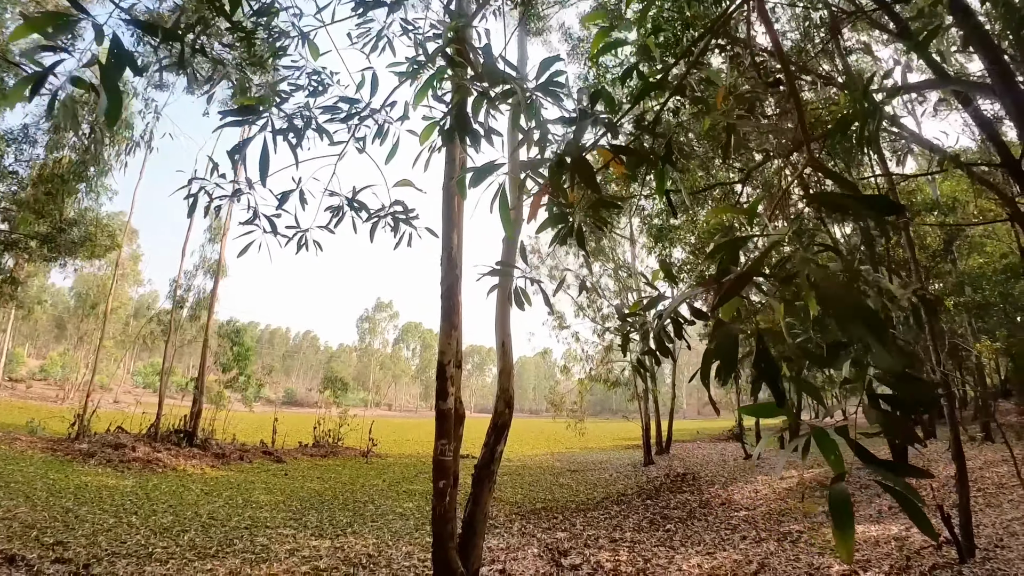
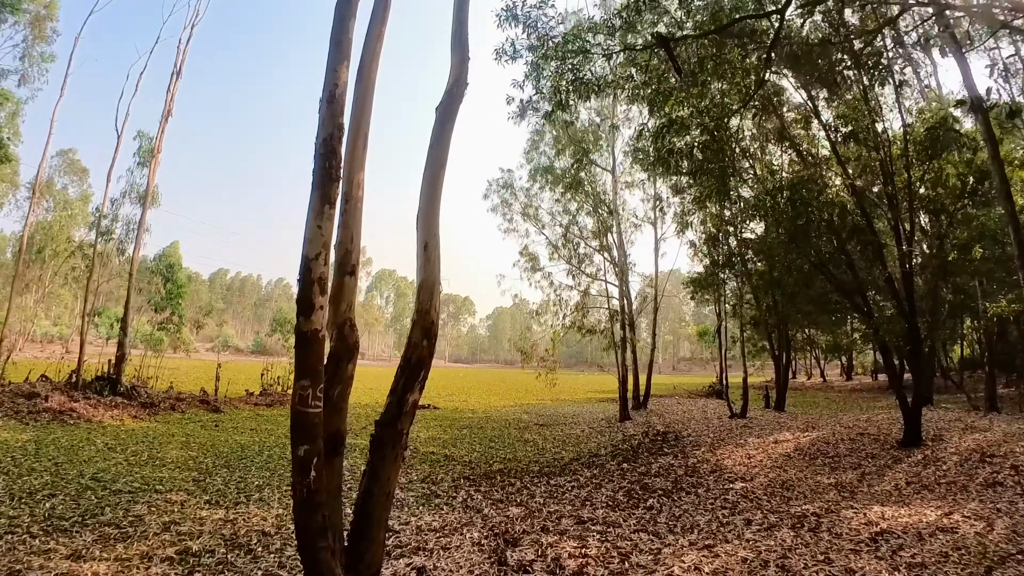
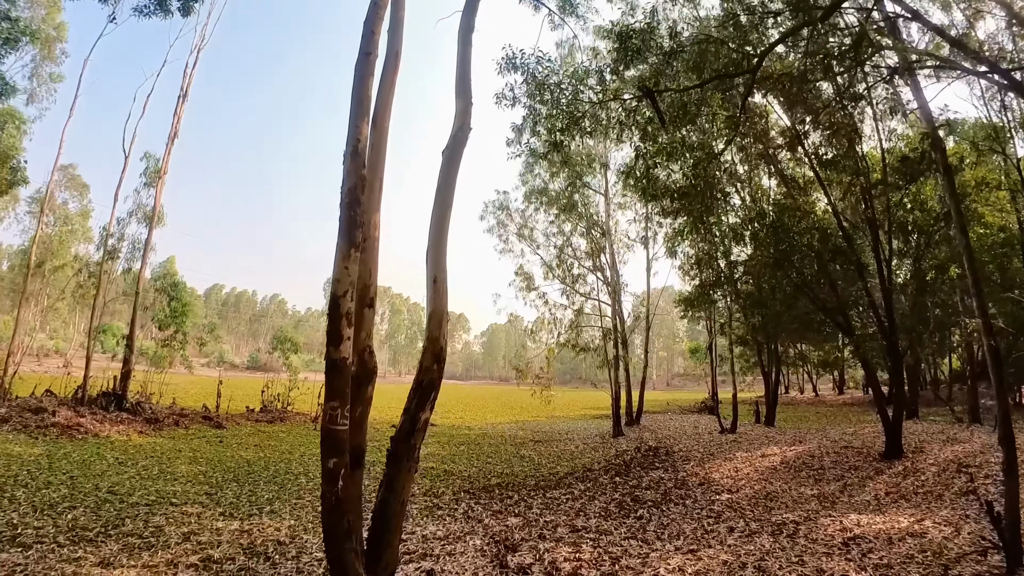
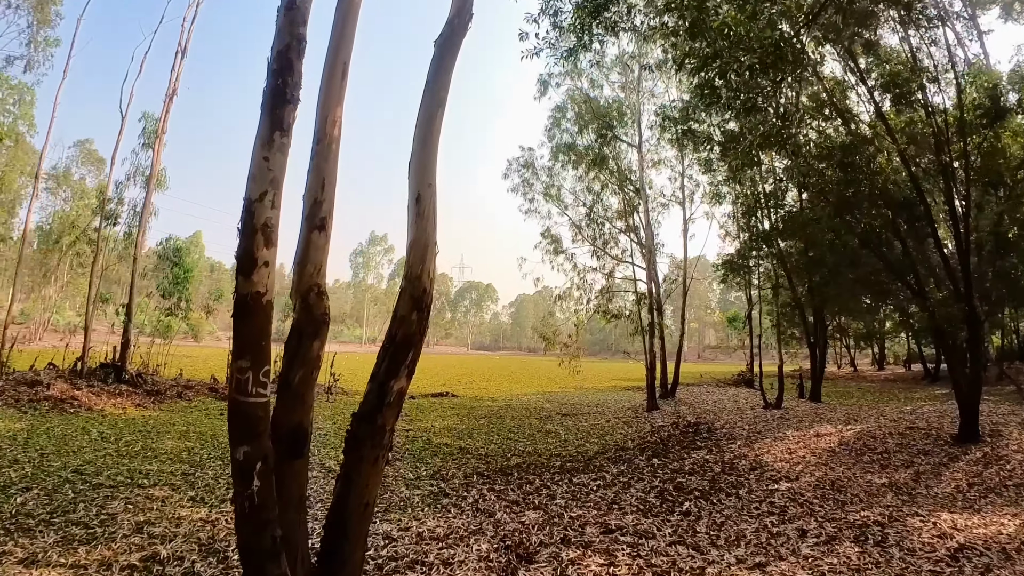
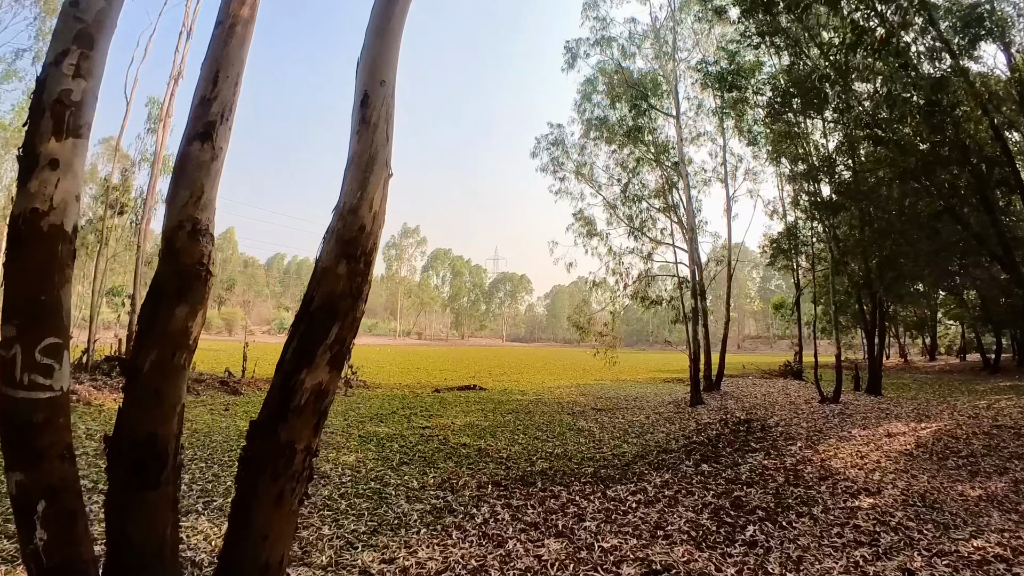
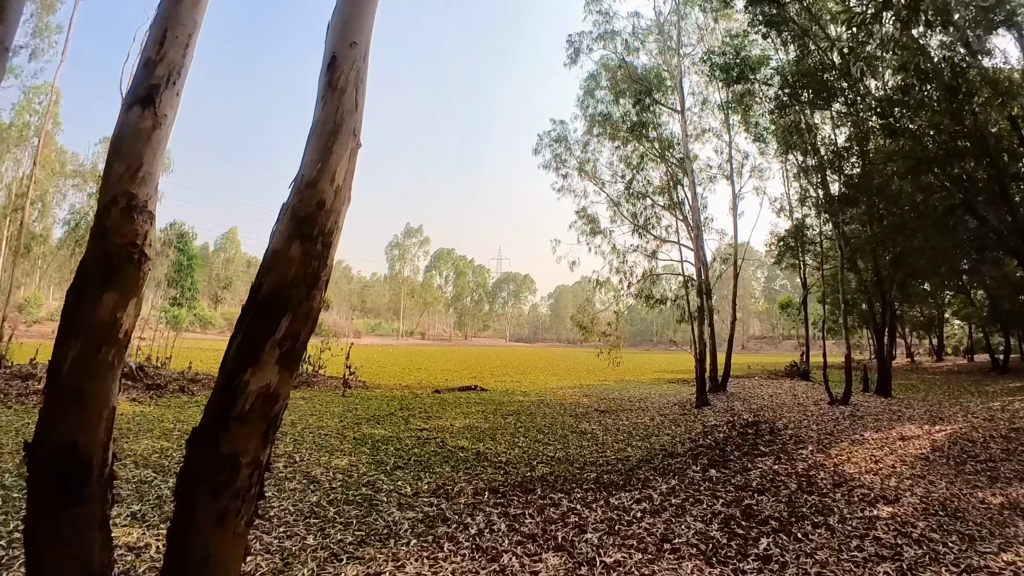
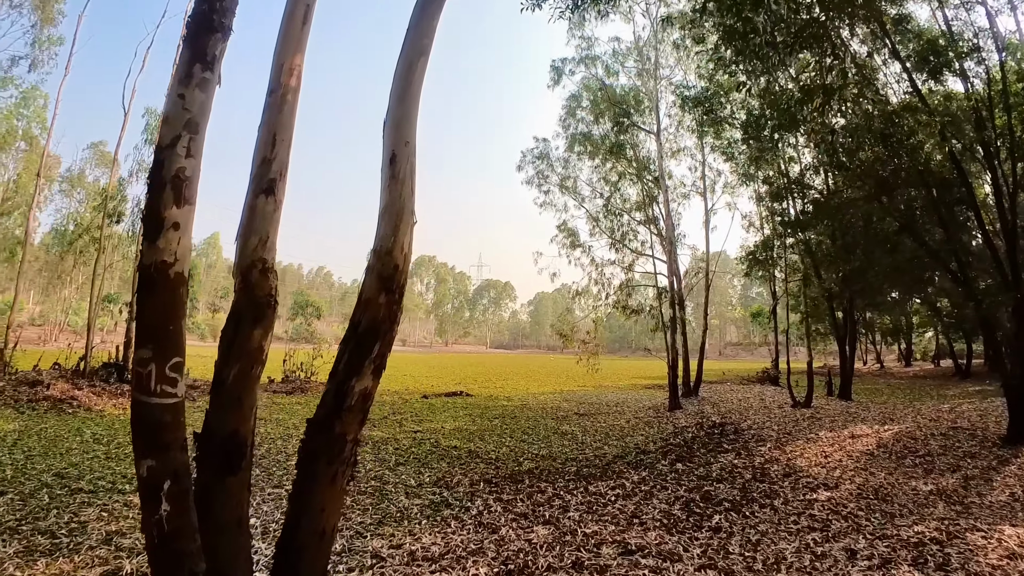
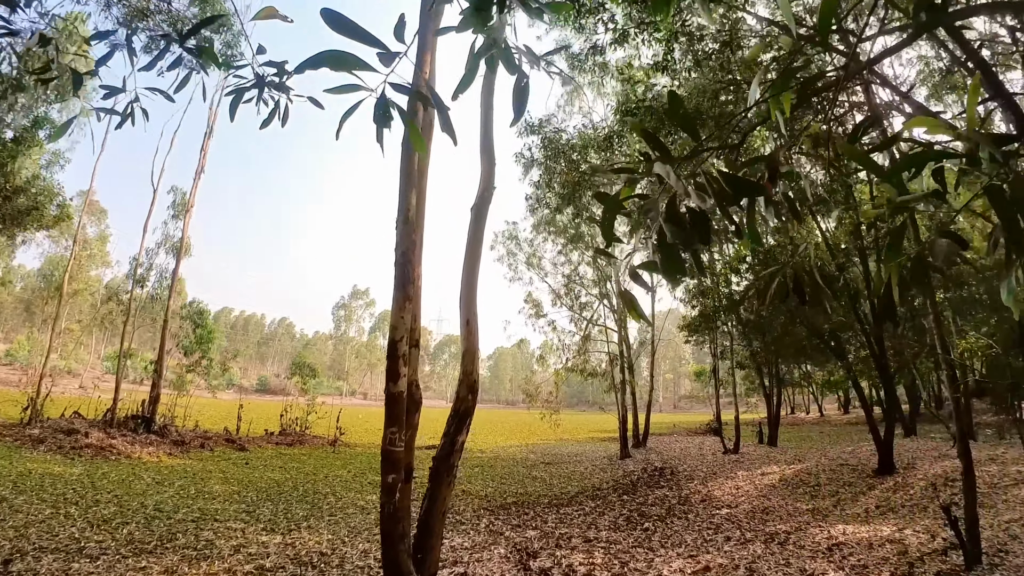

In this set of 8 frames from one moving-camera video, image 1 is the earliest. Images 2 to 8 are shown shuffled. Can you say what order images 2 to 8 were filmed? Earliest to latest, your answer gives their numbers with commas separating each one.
8, 3, 2, 4, 7, 5, 6
